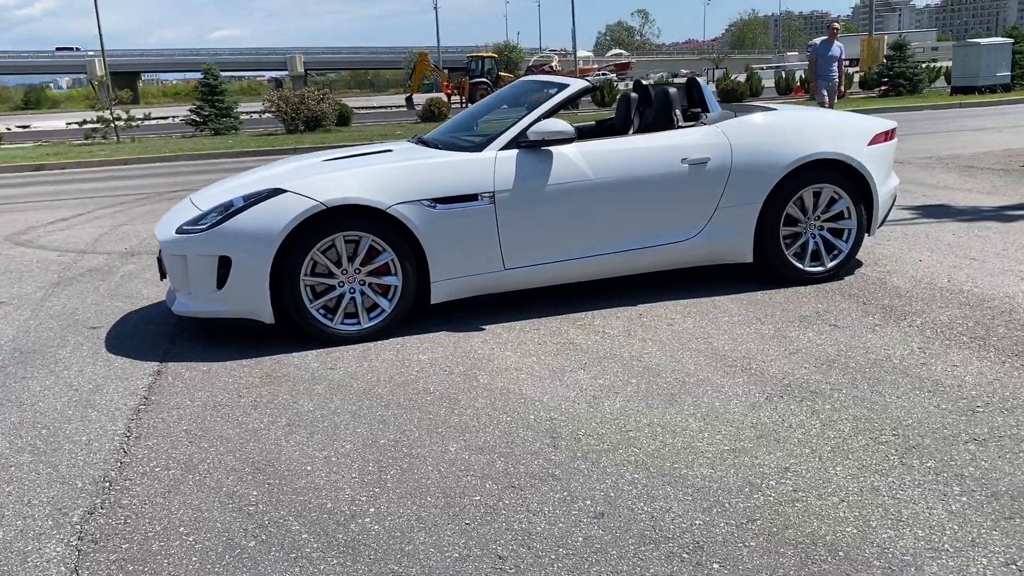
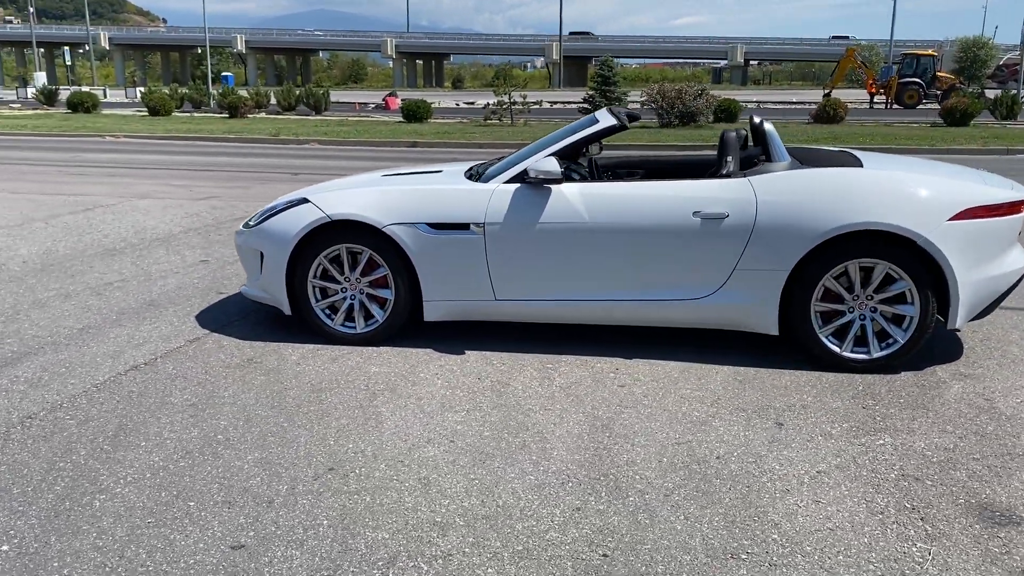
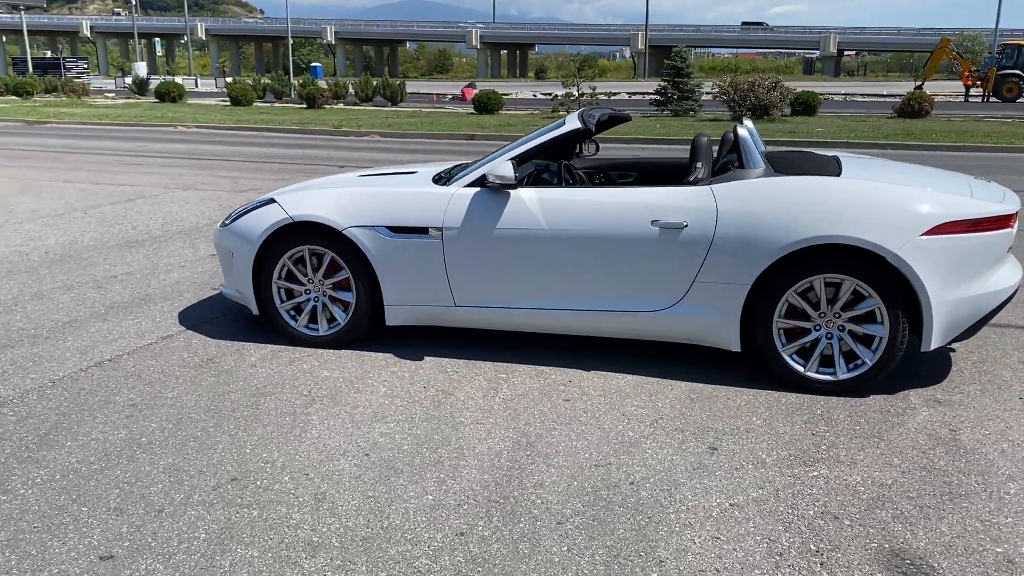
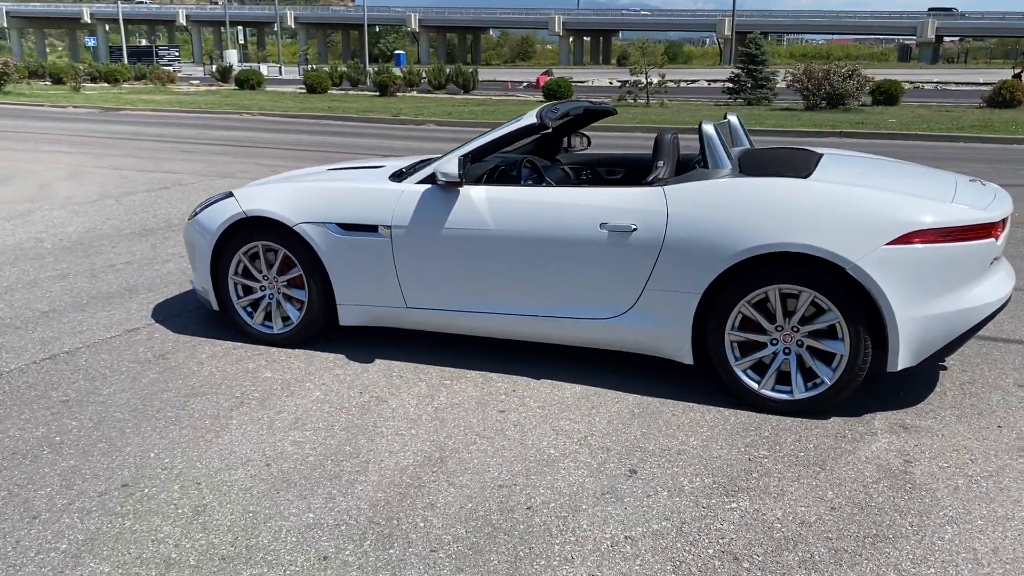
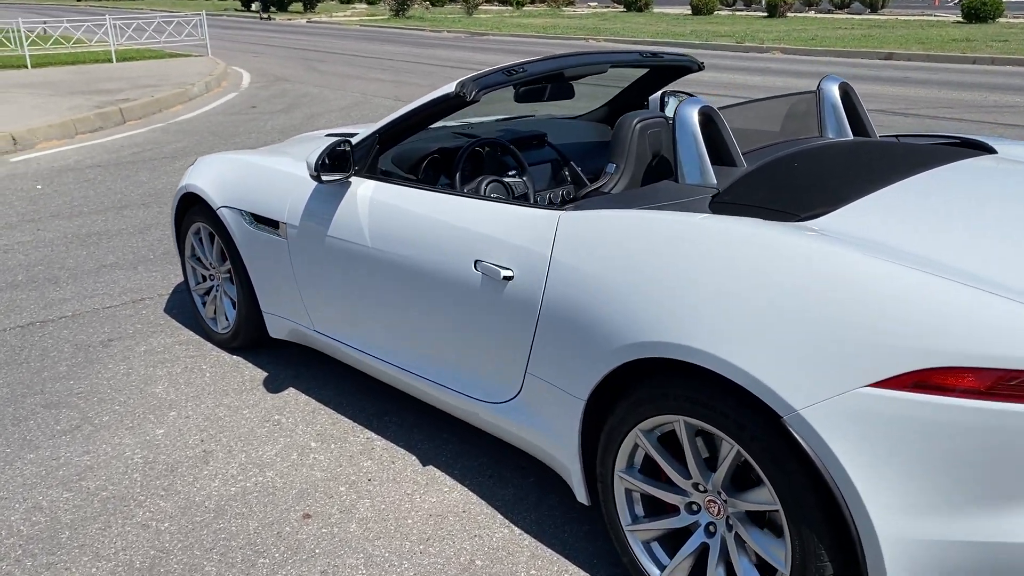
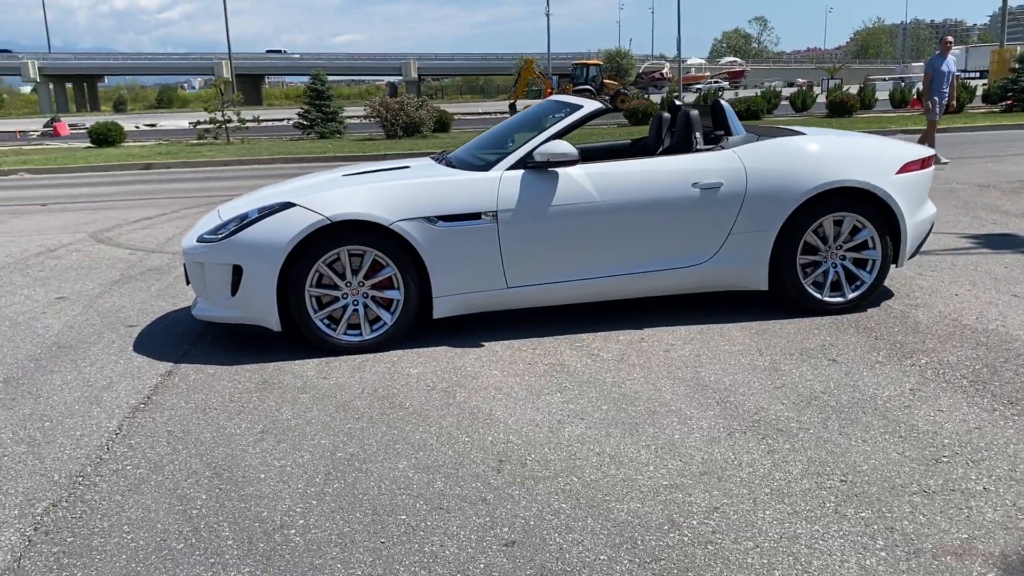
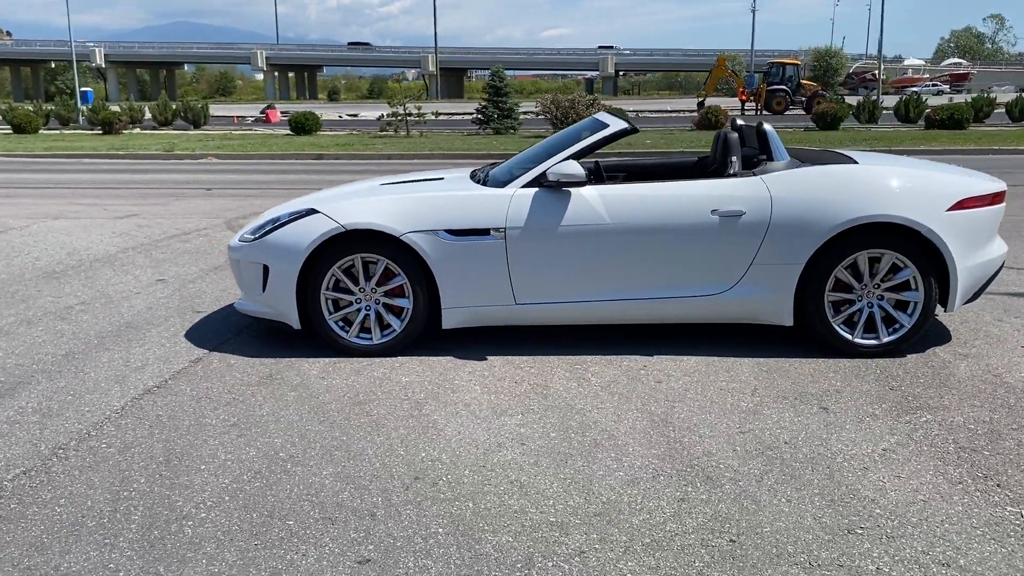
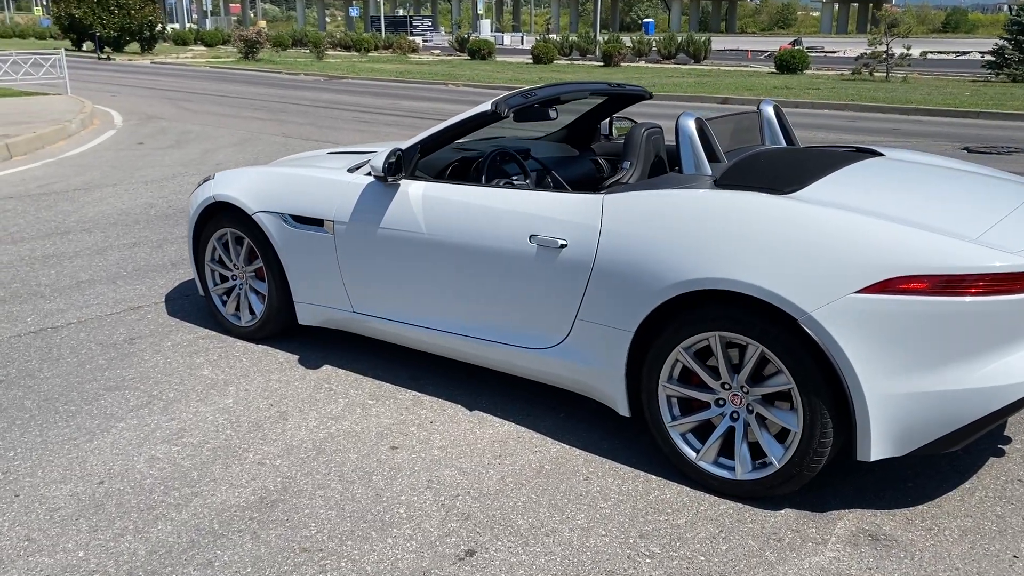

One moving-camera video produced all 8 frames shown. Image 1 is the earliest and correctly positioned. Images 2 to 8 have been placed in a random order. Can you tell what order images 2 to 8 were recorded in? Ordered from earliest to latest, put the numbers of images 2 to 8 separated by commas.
6, 7, 2, 3, 4, 8, 5
